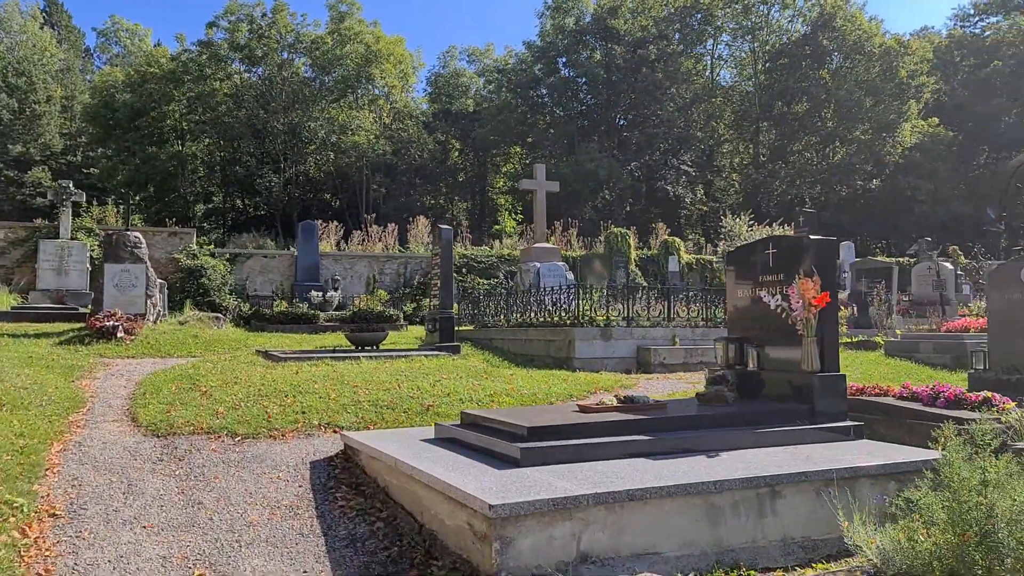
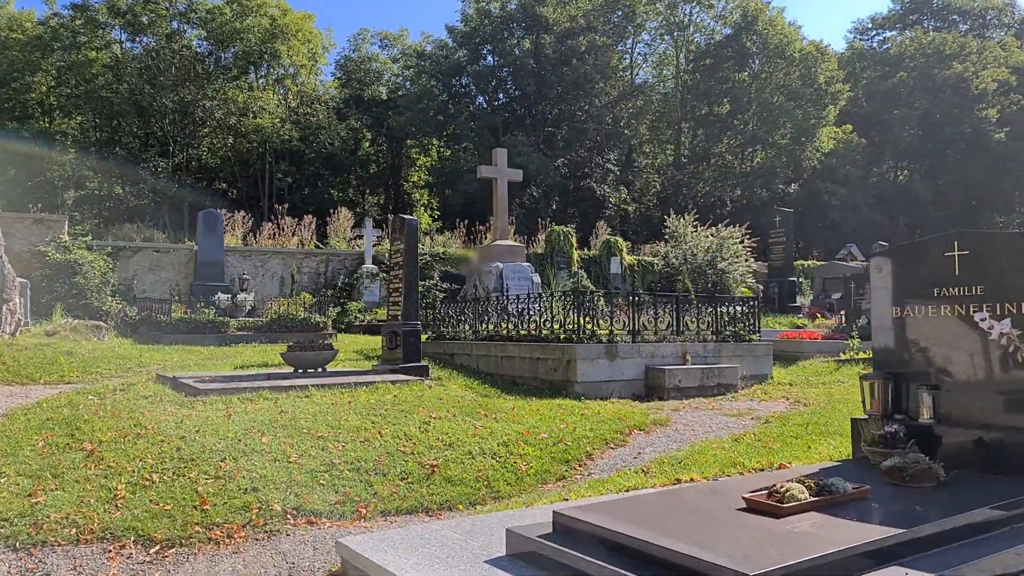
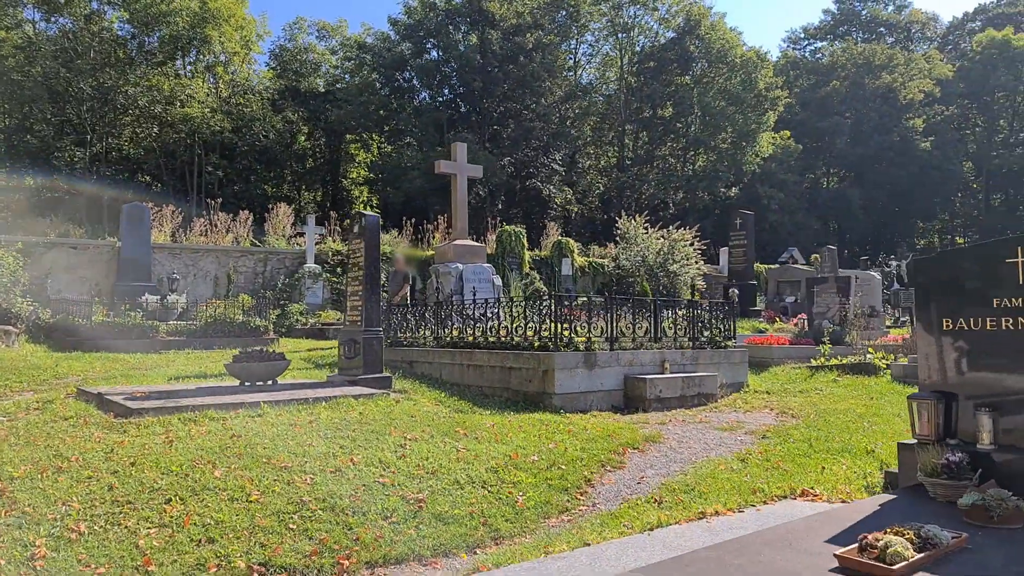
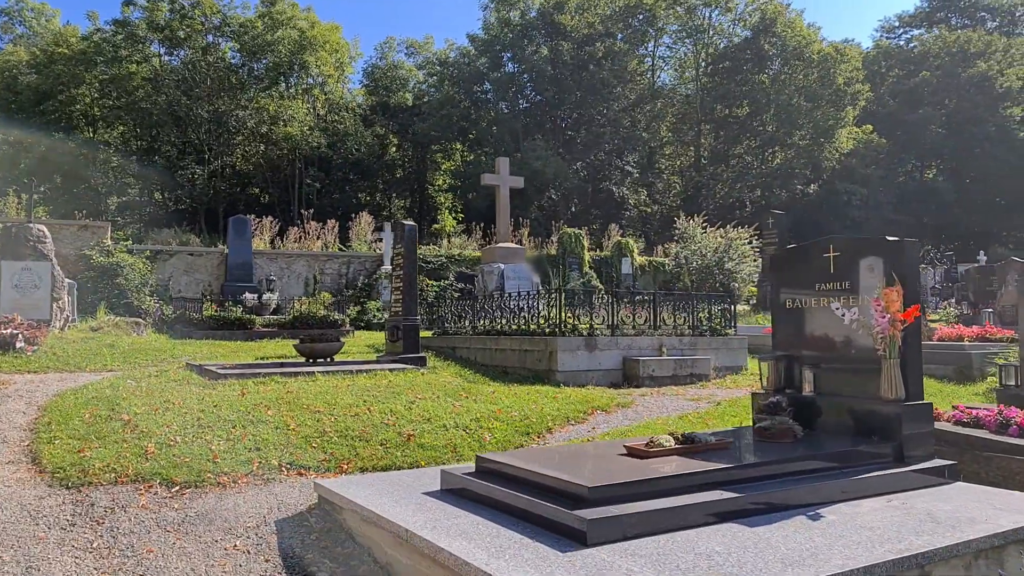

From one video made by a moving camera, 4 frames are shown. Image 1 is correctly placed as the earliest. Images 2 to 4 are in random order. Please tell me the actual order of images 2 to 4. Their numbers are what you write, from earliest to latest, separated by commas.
4, 2, 3
